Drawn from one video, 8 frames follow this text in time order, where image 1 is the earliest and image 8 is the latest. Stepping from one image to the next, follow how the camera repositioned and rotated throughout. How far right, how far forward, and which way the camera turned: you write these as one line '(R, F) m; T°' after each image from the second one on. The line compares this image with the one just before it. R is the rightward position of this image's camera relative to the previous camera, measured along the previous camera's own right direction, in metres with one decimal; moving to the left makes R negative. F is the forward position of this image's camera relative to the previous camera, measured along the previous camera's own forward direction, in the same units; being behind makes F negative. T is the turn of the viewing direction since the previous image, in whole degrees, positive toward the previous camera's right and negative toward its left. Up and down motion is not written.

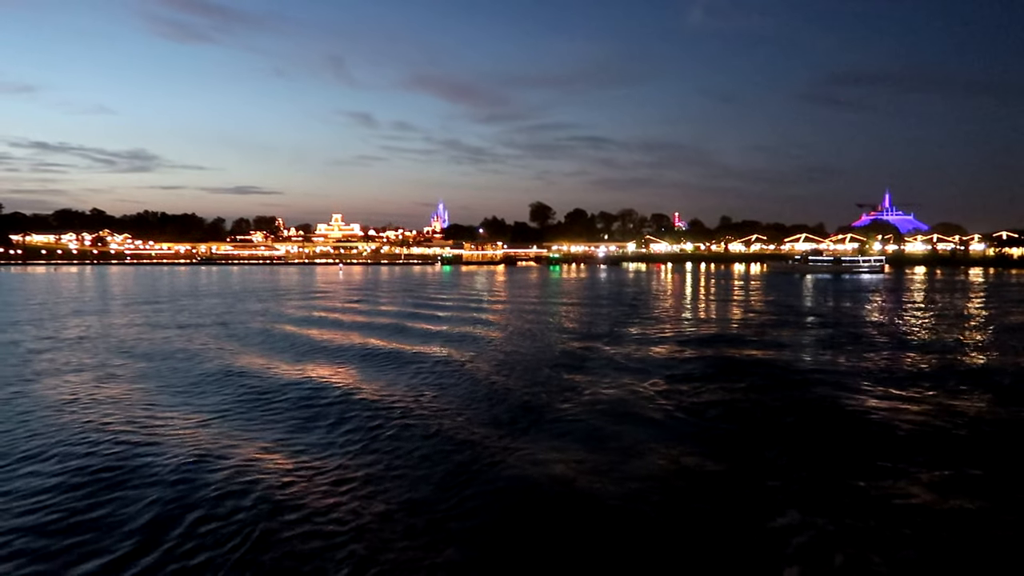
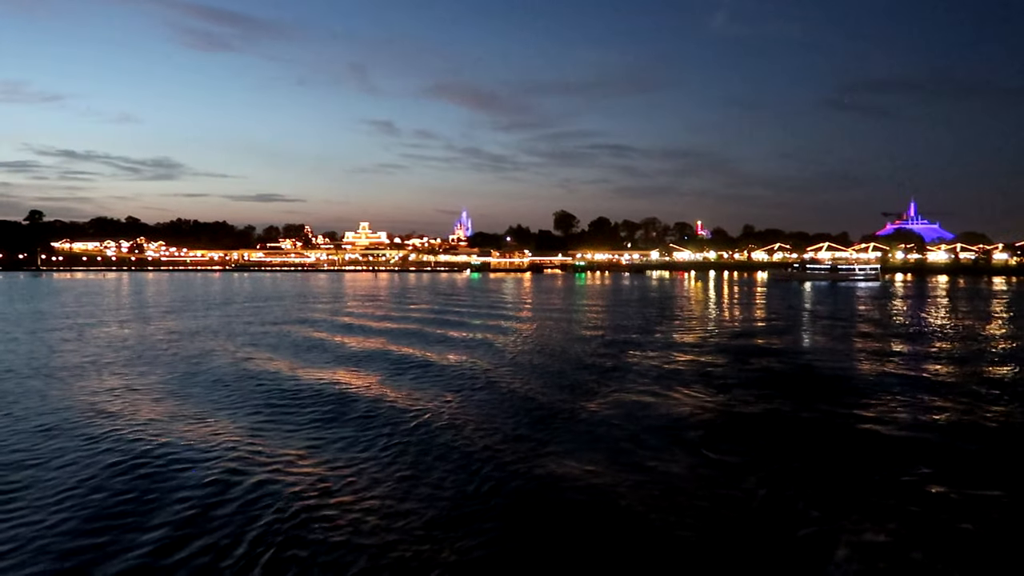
(-0.4, -0.3) m; 0°
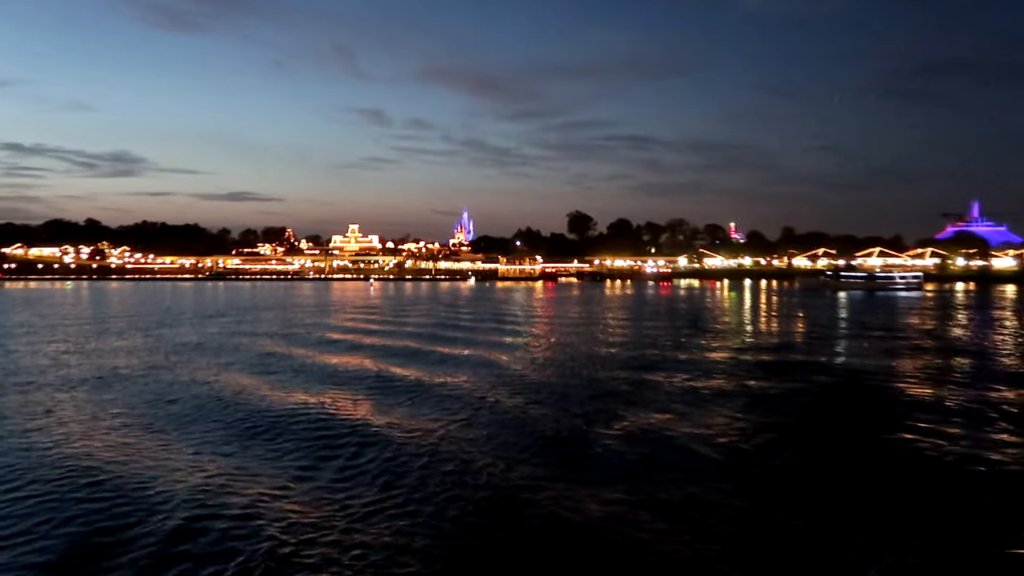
(+0.3, +2.6) m; -1°
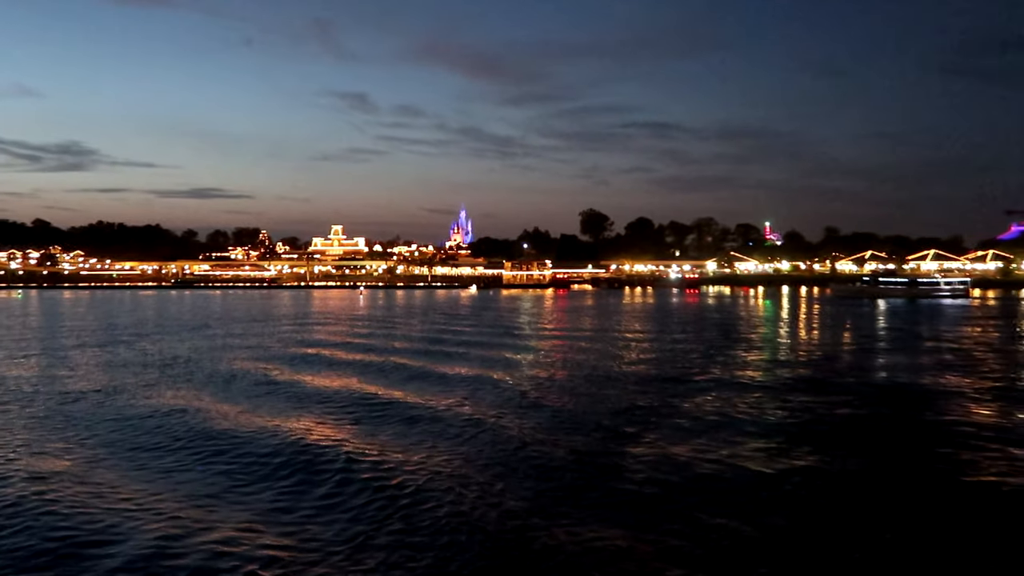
(+0.4, +2.4) m; -1°
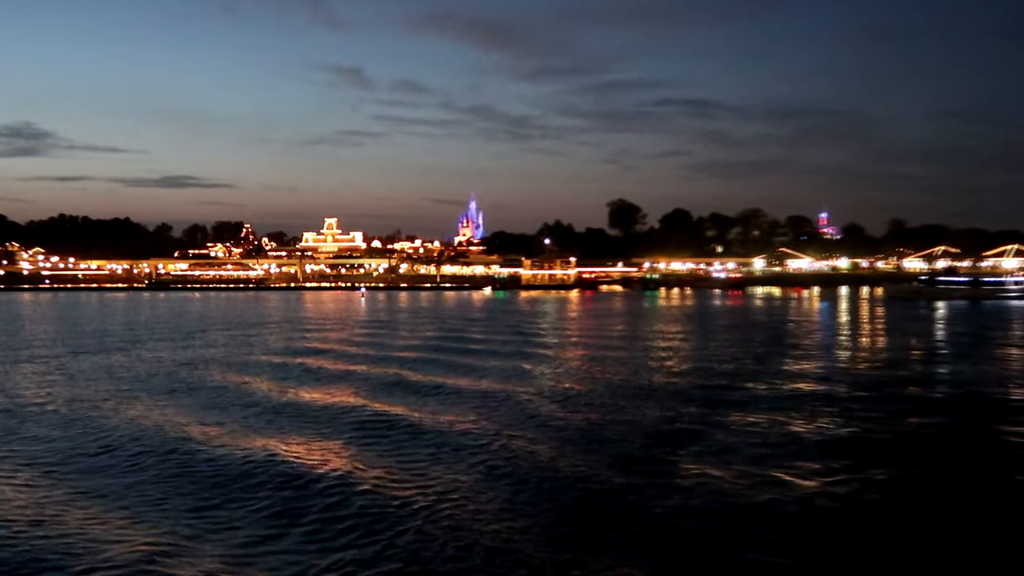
(+0.4, +2.2) m; -2°
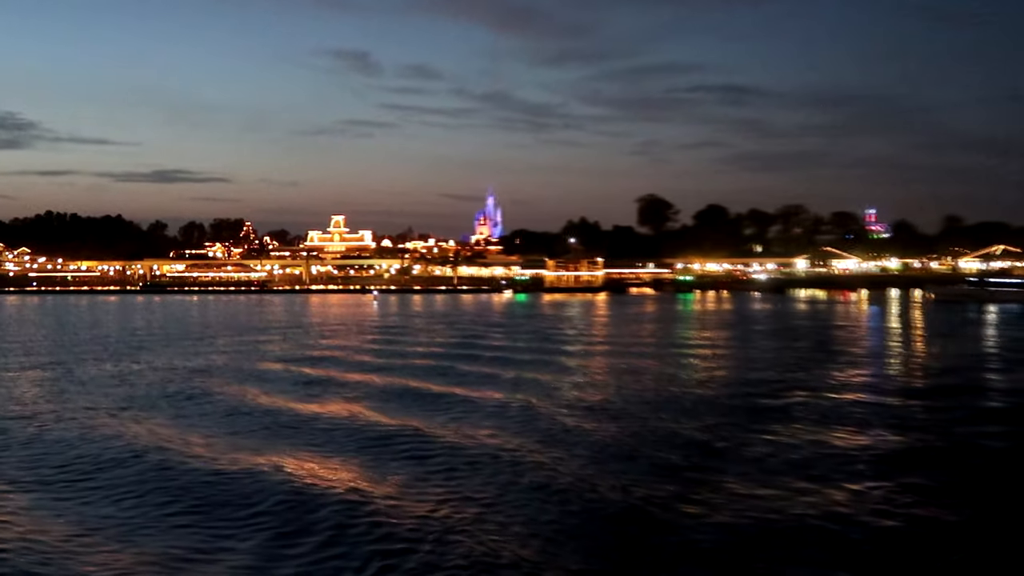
(+0.2, +1.1) m; -2°
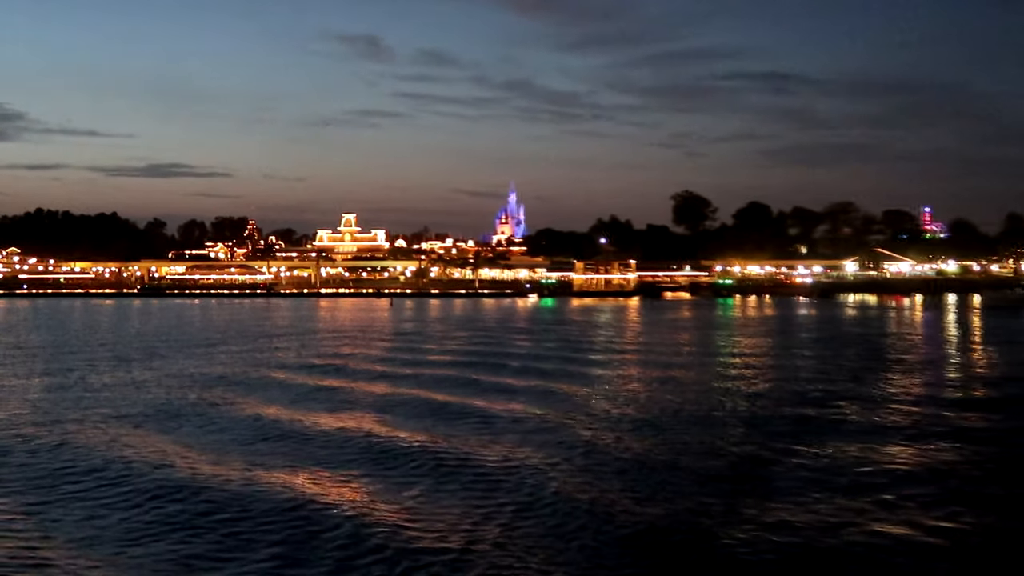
(+0.2, +1.1) m; -2°
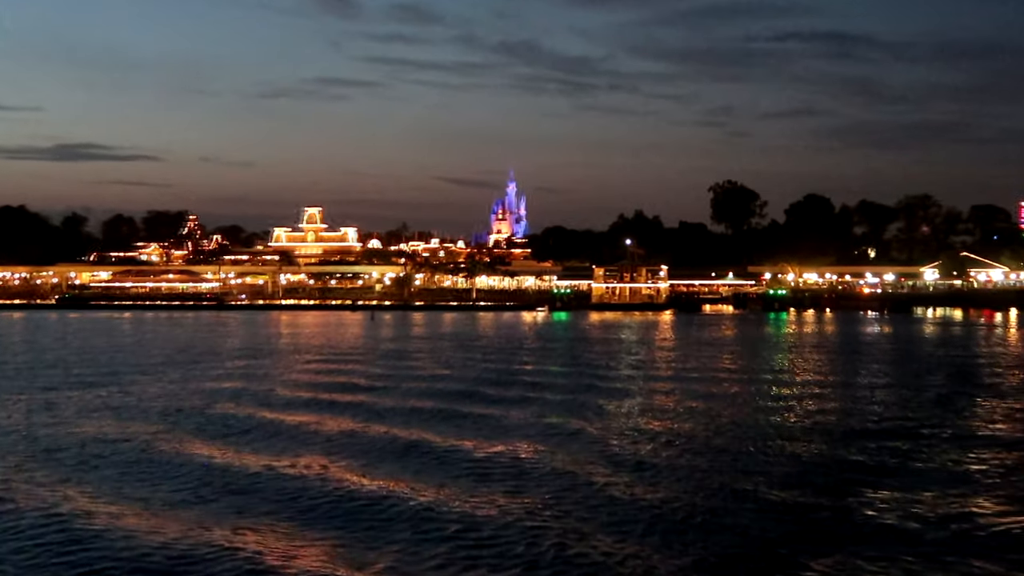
(+0.4, +2.5) m; -2°
